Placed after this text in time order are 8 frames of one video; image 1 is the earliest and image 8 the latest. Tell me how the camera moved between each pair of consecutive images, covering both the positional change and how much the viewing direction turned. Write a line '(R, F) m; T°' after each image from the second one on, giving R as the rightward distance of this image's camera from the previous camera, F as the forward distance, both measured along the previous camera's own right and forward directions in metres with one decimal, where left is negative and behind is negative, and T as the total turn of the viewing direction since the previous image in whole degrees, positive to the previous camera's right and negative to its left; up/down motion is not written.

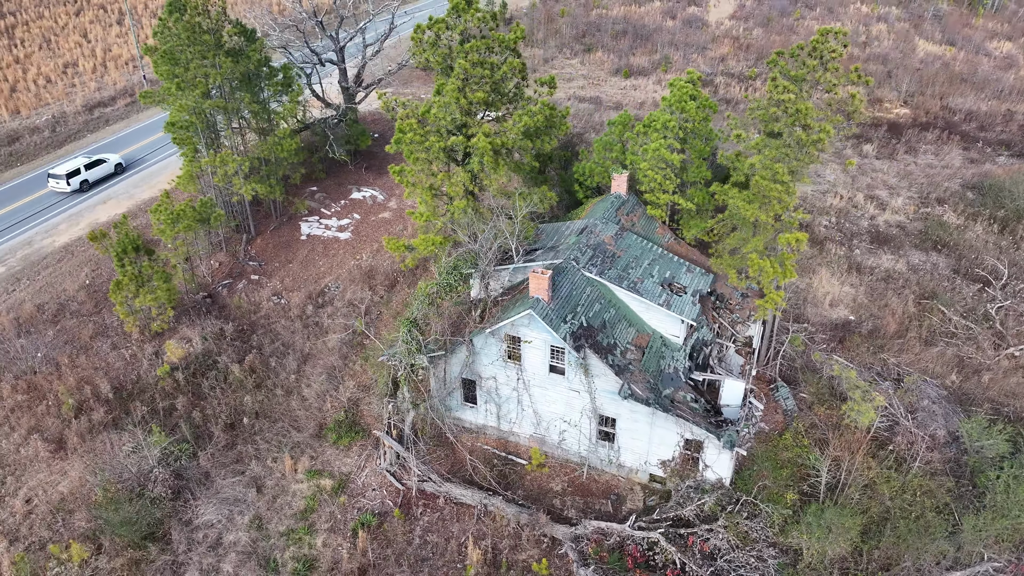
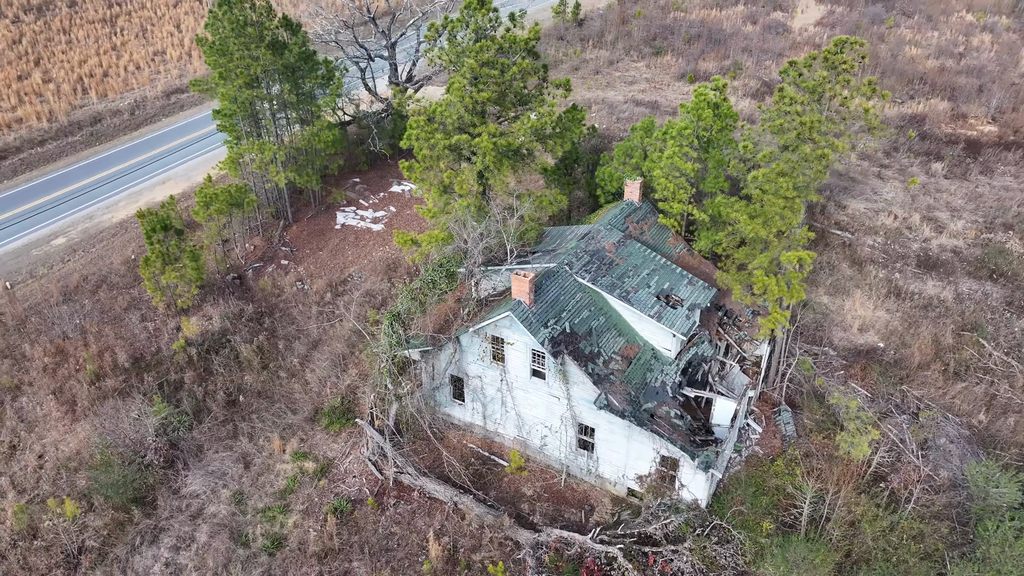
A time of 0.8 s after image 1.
(+2.2, +0.2) m; -6°
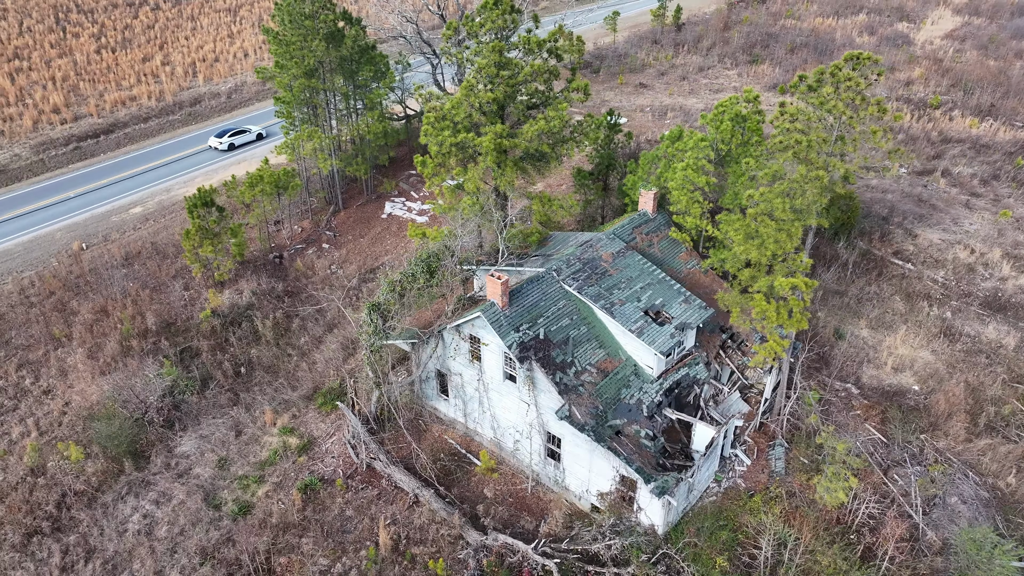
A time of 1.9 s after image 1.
(+3.0, +0.3) m; -9°
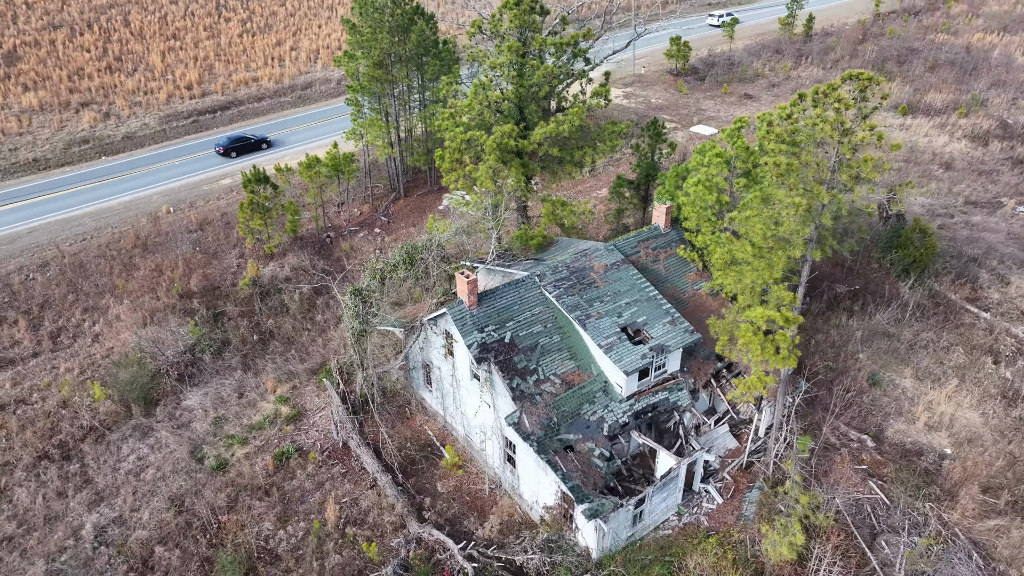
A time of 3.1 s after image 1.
(+3.6, +0.4) m; -10°
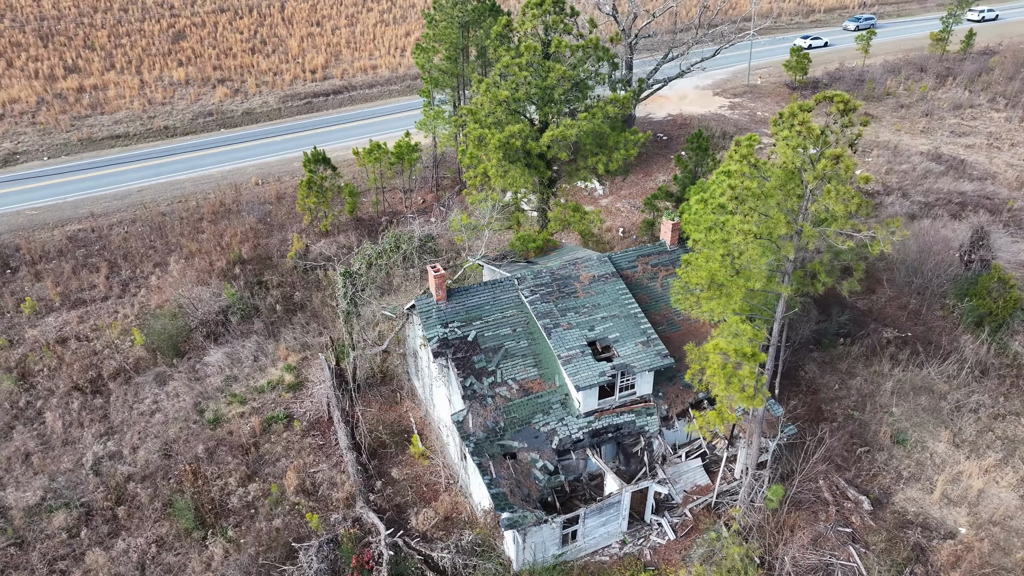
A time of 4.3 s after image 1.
(+3.8, +0.5) m; -11°
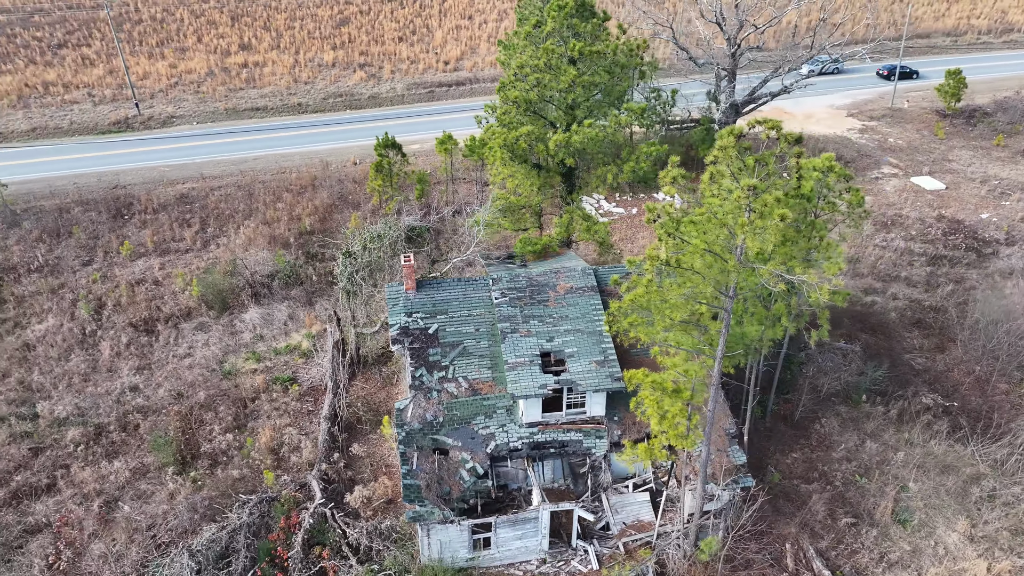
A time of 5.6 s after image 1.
(+4.3, +0.6) m; -13°
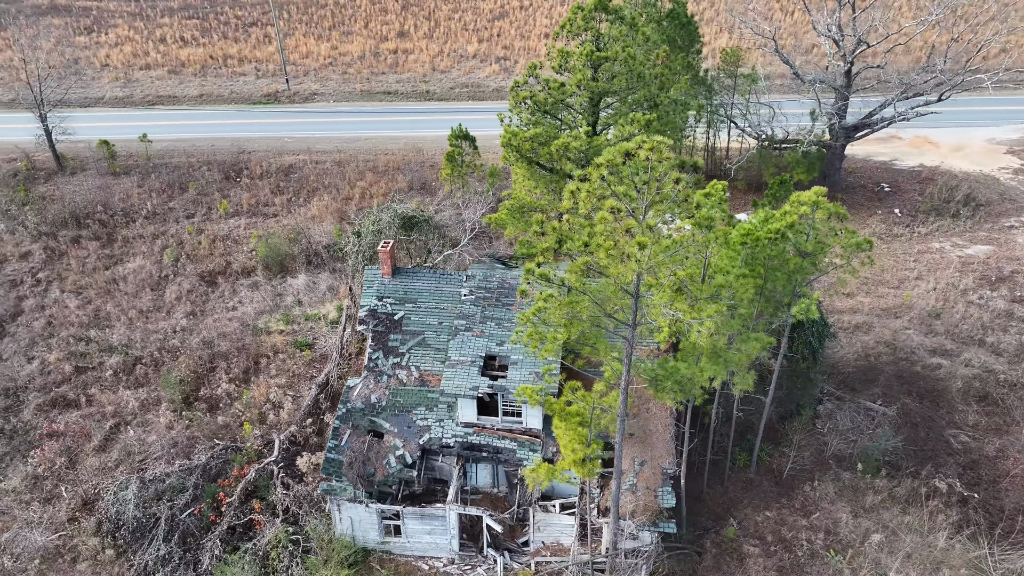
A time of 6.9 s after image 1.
(+4.5, +0.6) m; -13°
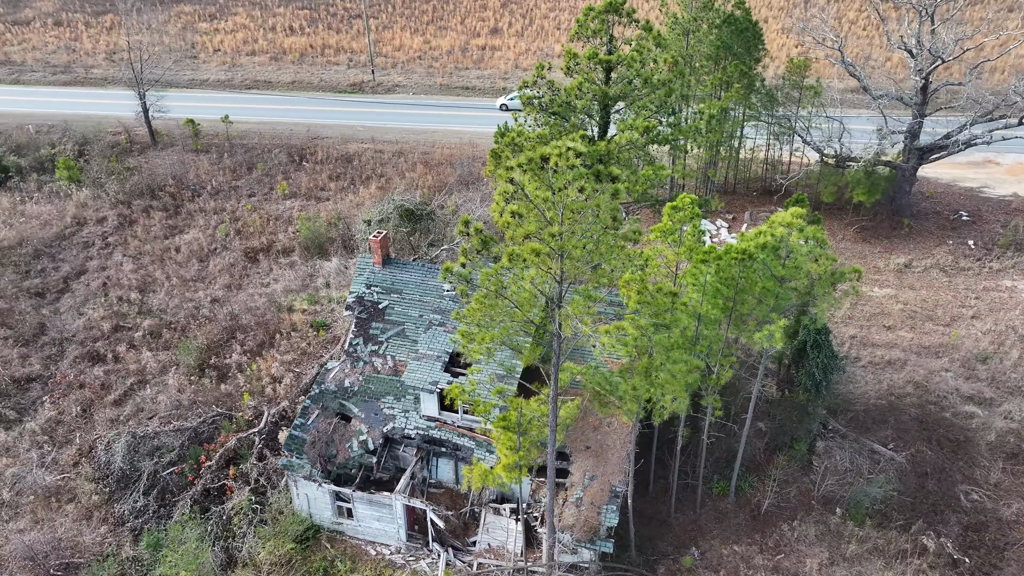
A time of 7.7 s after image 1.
(+2.8, +0.3) m; -8°
